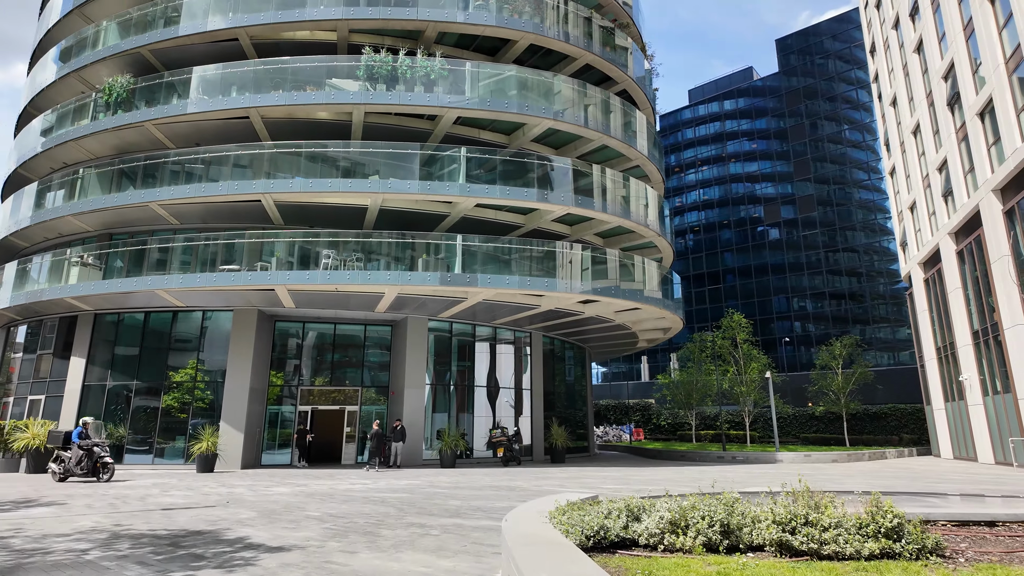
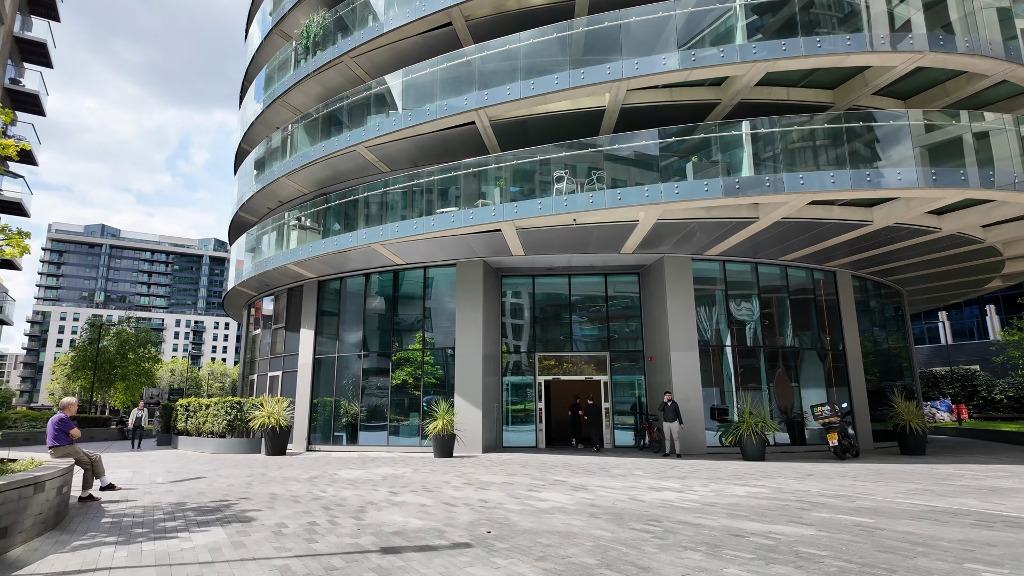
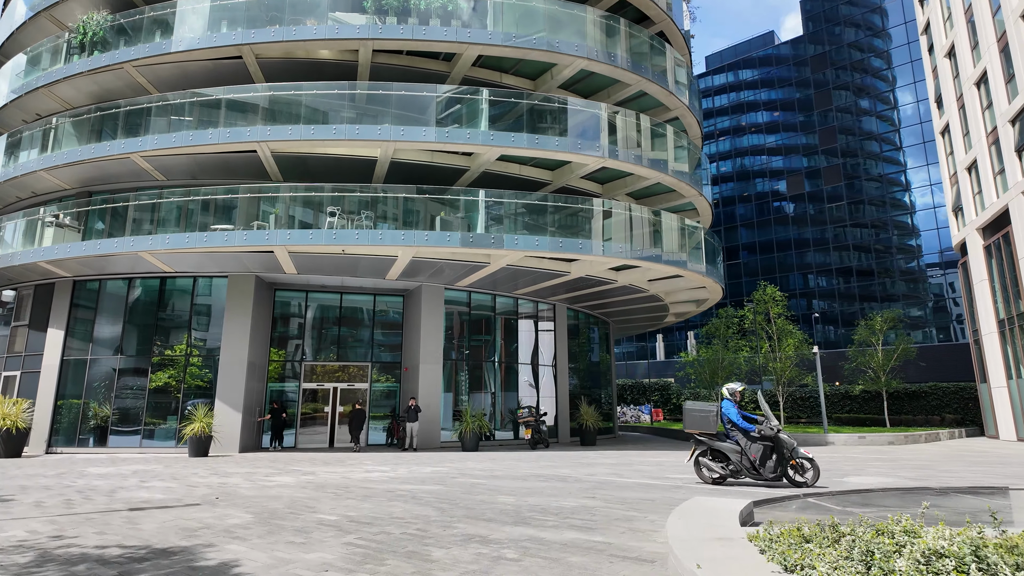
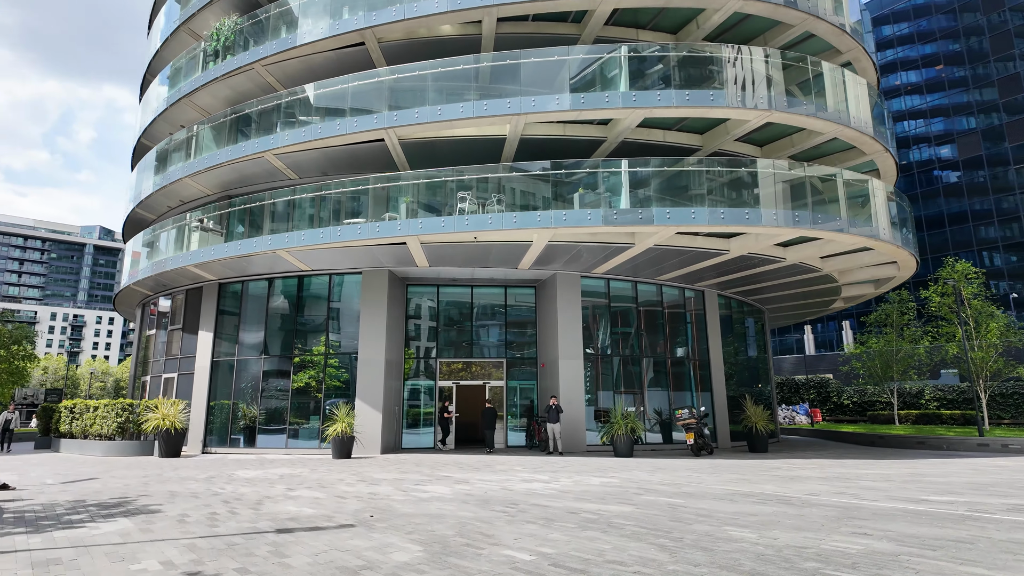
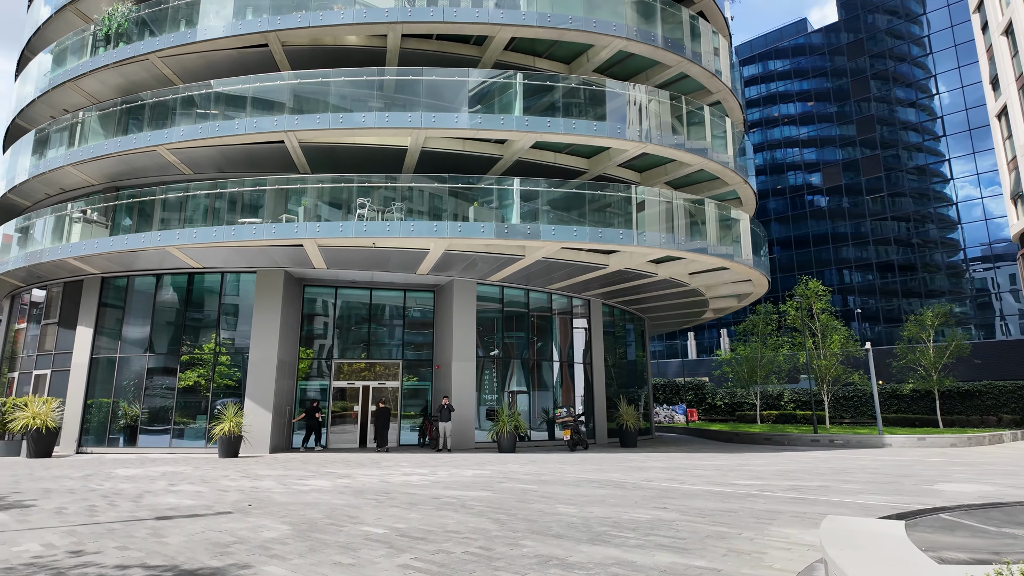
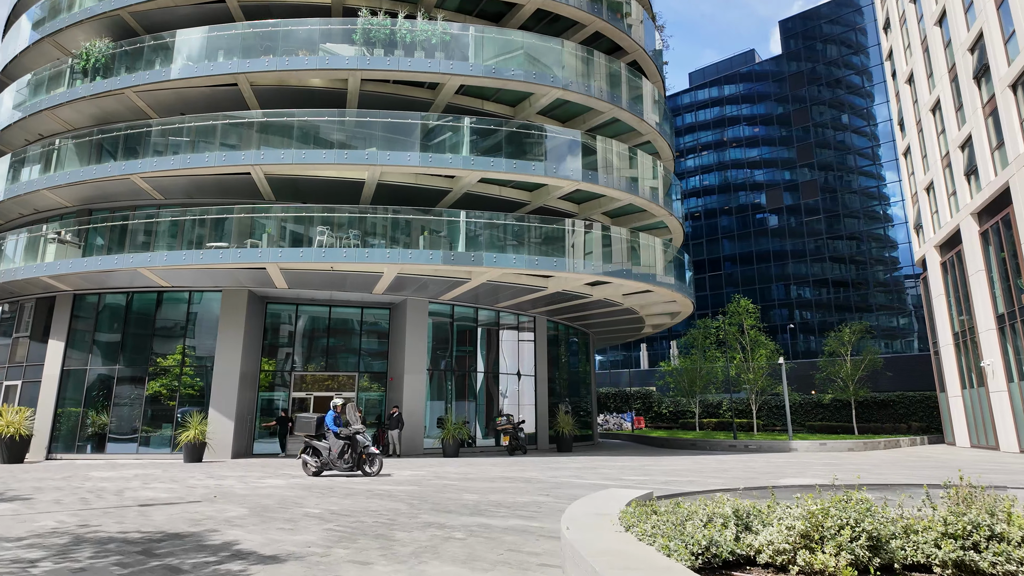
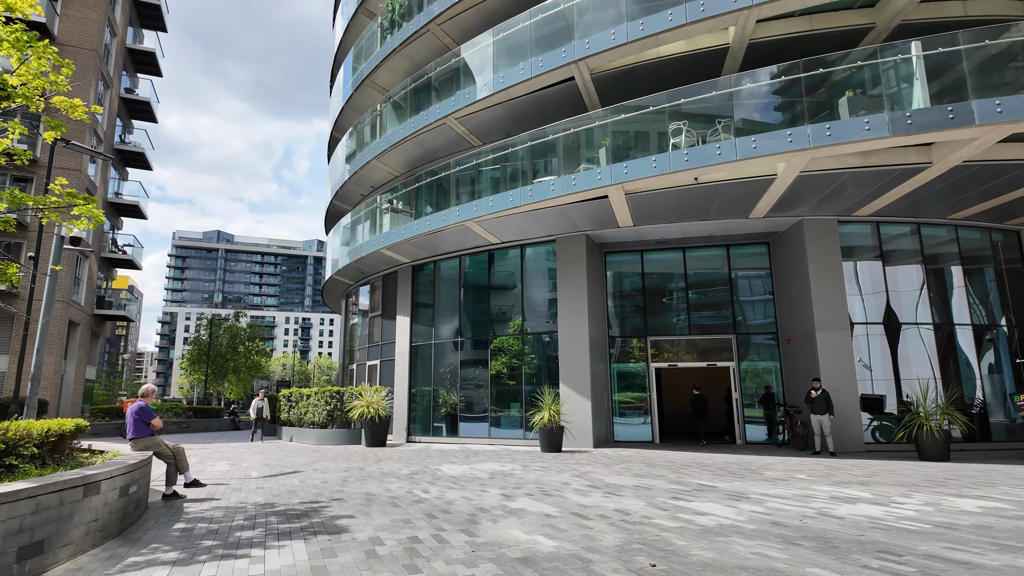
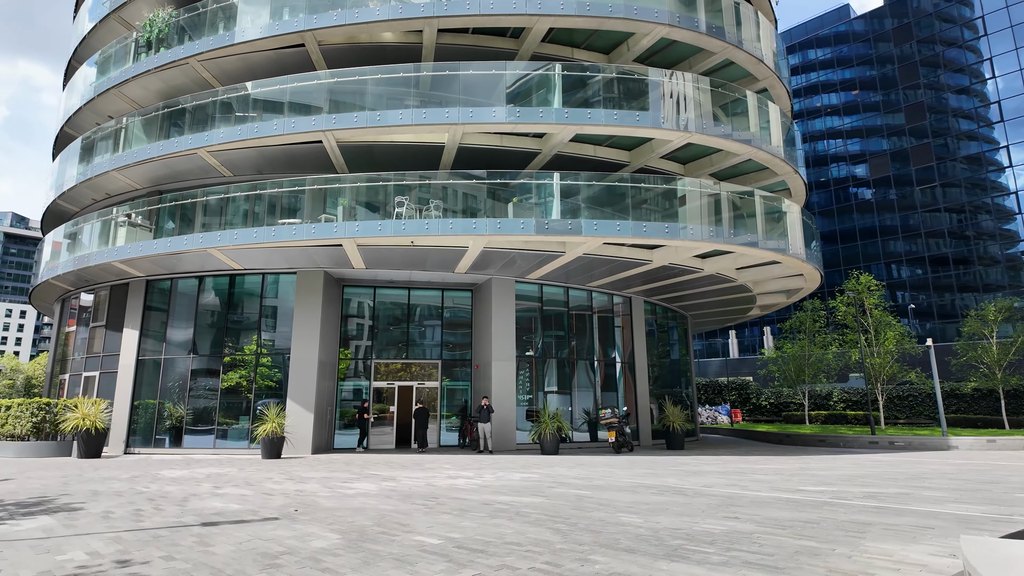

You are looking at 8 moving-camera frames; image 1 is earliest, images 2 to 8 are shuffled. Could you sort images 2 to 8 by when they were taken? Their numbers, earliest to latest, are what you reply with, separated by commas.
6, 3, 5, 8, 4, 2, 7
